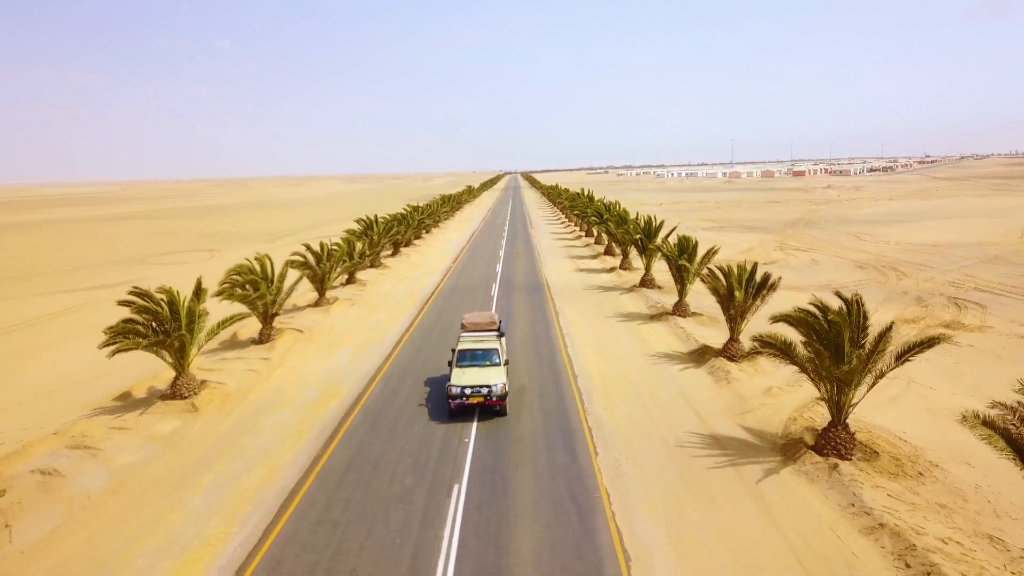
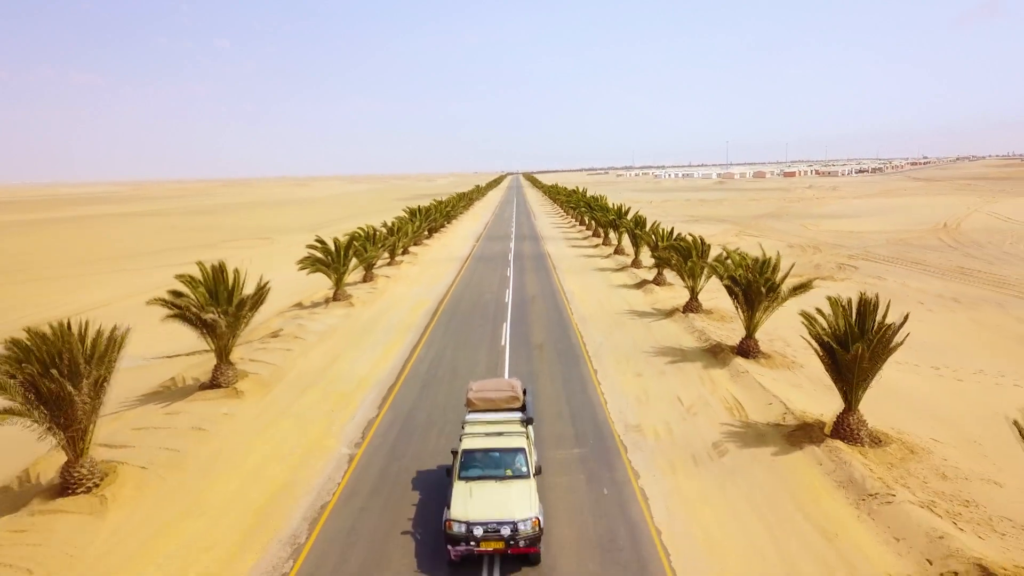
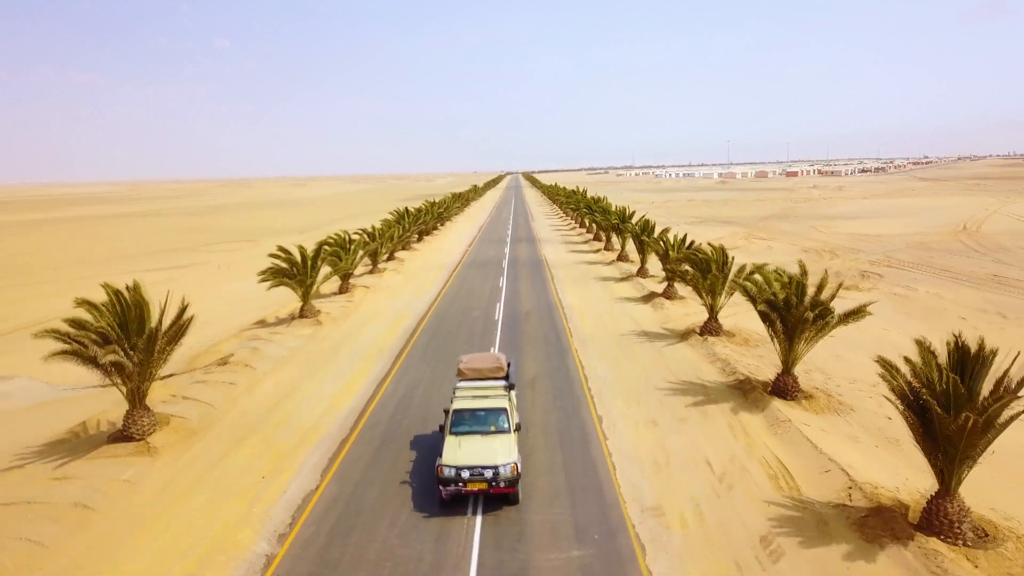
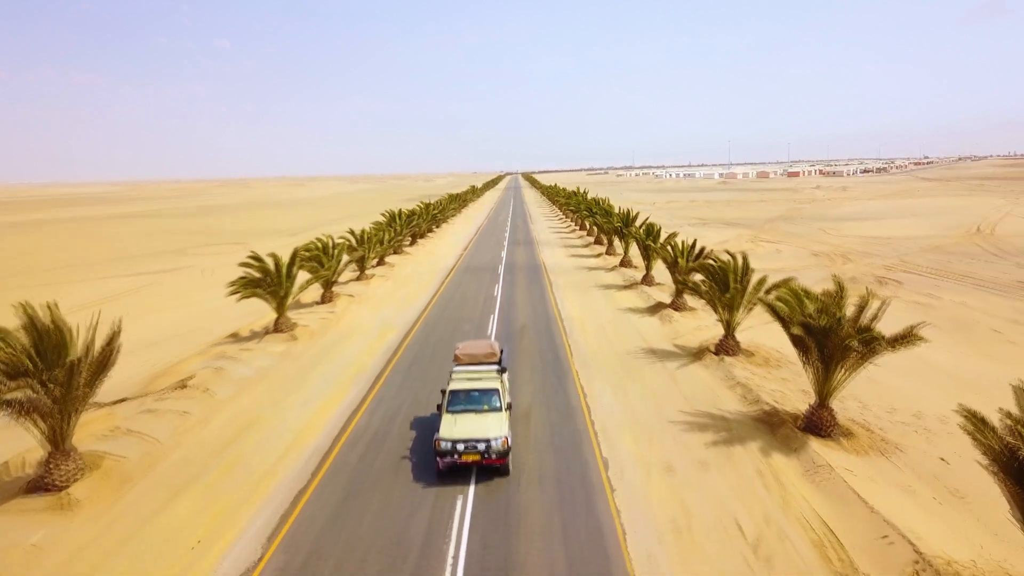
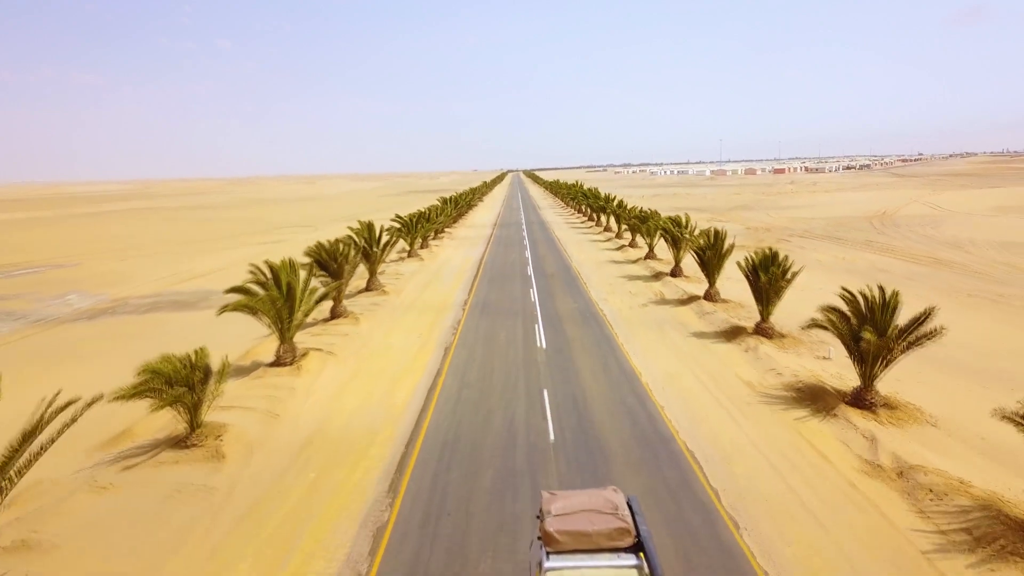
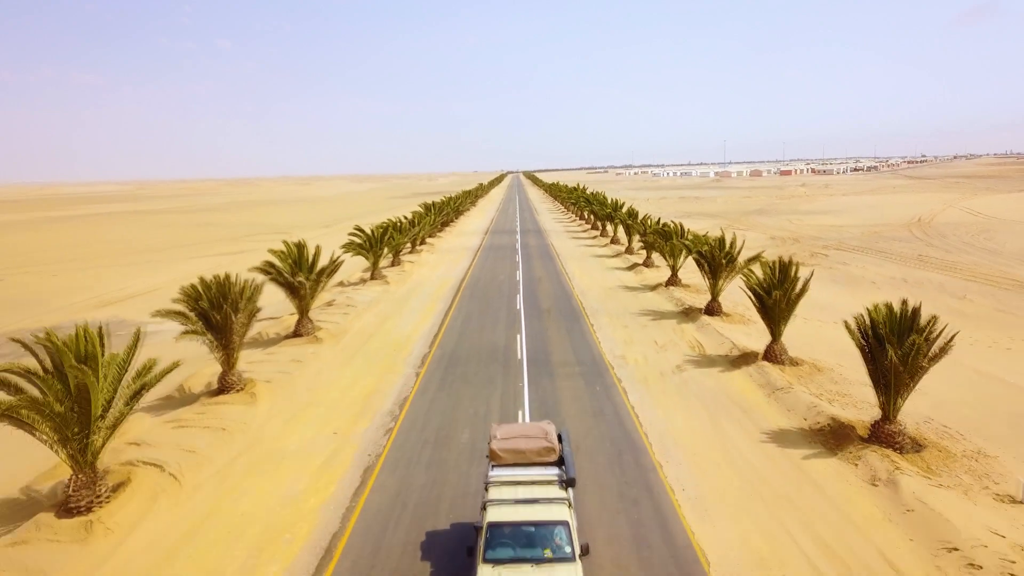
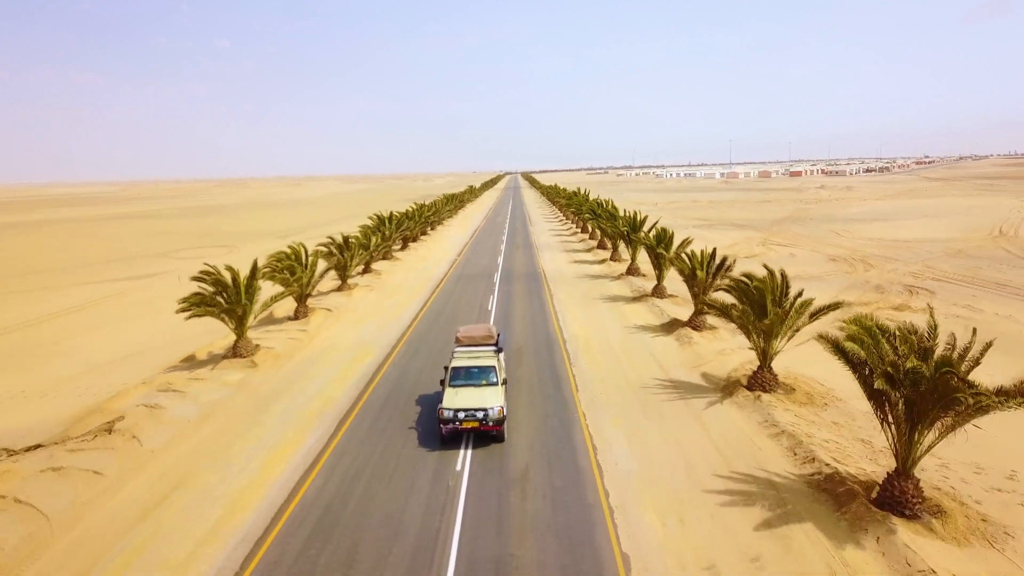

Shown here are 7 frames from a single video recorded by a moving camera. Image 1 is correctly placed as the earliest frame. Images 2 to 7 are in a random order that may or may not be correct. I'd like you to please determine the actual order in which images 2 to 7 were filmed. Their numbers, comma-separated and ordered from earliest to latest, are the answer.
7, 4, 3, 2, 6, 5
